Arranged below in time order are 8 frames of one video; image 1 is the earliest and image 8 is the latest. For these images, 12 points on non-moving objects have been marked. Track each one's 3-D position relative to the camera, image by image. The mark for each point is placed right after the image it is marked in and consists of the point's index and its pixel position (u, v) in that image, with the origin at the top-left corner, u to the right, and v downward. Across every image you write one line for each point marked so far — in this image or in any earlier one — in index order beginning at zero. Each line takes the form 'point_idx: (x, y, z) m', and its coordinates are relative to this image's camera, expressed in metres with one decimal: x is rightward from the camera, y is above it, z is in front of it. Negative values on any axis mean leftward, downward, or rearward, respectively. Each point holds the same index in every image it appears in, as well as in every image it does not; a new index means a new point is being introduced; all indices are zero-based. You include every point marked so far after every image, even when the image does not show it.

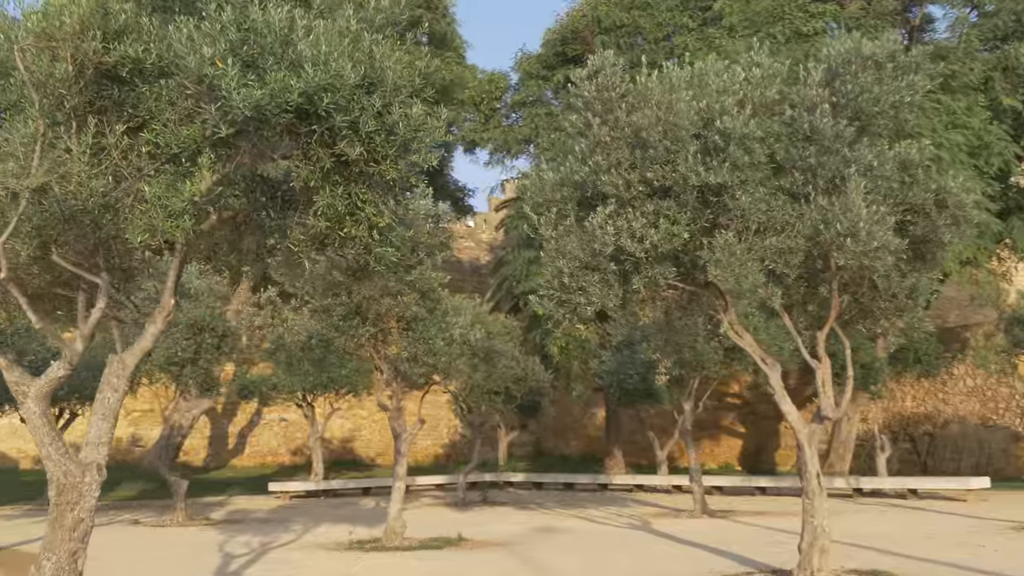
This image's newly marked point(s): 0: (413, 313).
0: (-1.3, -0.3, +14.8) m
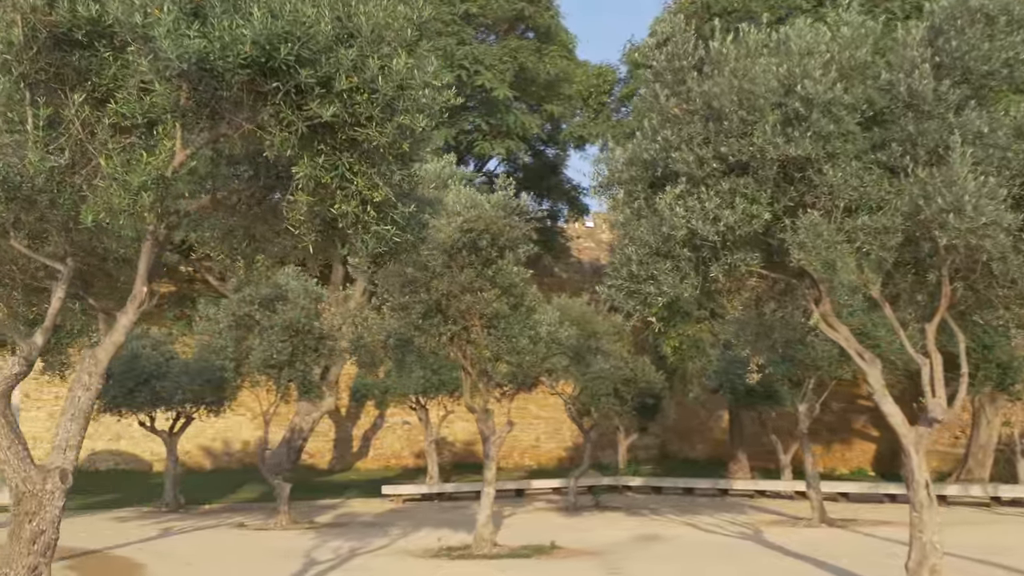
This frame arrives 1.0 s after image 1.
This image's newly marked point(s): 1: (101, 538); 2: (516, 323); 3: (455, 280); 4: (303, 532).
0: (-0.2, -0.3, +14.0) m
1: (-6.8, -4.1, +18.5) m
2: (+0.1, -0.4, +14.2) m
3: (-0.7, +0.1, +13.9) m
4: (-3.6, -4.2, +19.4) m
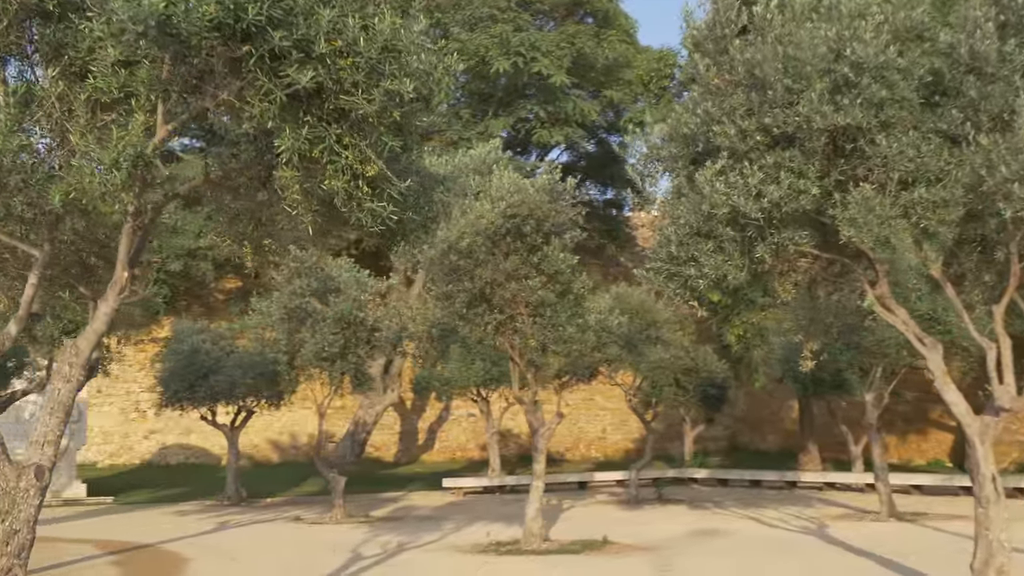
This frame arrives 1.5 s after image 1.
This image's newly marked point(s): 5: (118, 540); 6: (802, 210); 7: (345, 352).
0: (+0.3, -0.1, +13.5) m
1: (-5.9, -4.0, +18.5) m
2: (+0.6, -0.2, +13.7) m
3: (-0.2, +0.3, +13.4) m
4: (-2.6, -4.0, +19.1) m
5: (-5.9, -3.7, +16.6) m
6: (+2.5, +0.7, +10.1) m
7: (-2.9, -1.1, +19.5) m
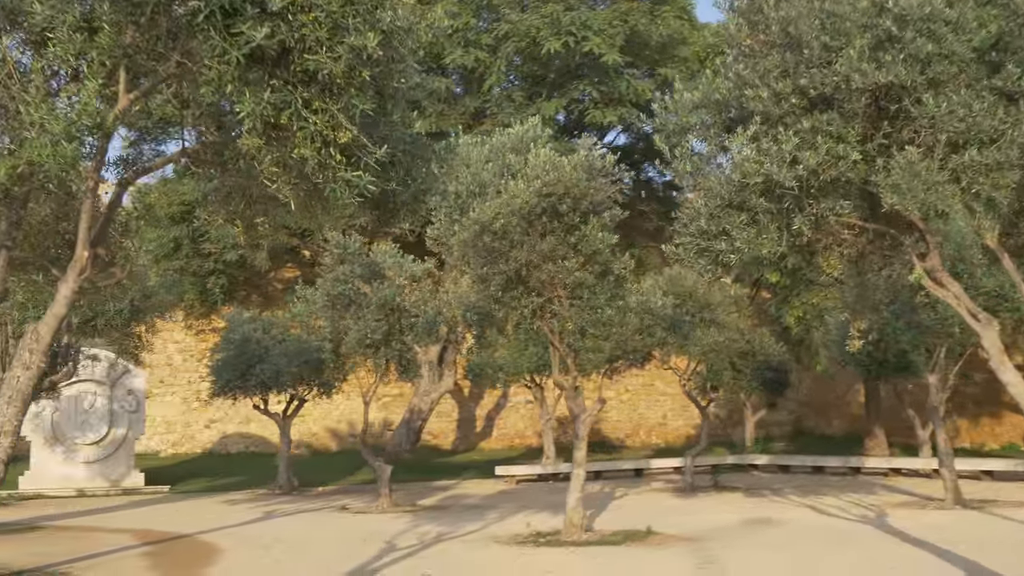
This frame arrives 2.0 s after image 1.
0: (+0.8, +0.1, +13.0) m
1: (-5.1, -3.8, +18.4) m
2: (+1.0, 0.0, +13.2) m
3: (+0.2, +0.5, +12.9) m
4: (-1.8, -3.8, +18.8) m
5: (-5.2, -3.5, +16.5) m
6: (+2.7, +0.9, +9.5) m
7: (-2.1, -0.8, +19.2) m
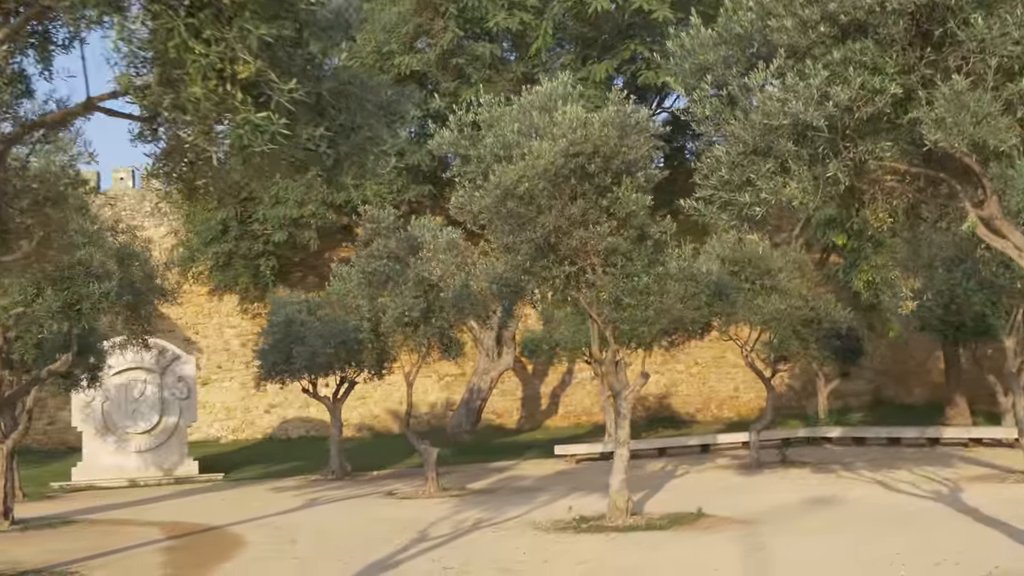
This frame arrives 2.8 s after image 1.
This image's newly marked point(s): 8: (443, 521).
0: (+1.1, +0.5, +12.1) m
1: (-4.3, -3.5, +17.8) m
2: (+1.4, +0.4, +12.2) m
3: (+0.5, +0.8, +12.0) m
4: (-1.0, -3.4, +18.1) m
5: (-4.5, -3.3, +16.0) m
6: (+2.7, +1.3, +8.4) m
7: (-1.4, -0.5, +18.4) m
8: (-0.9, -3.0, +14.4) m
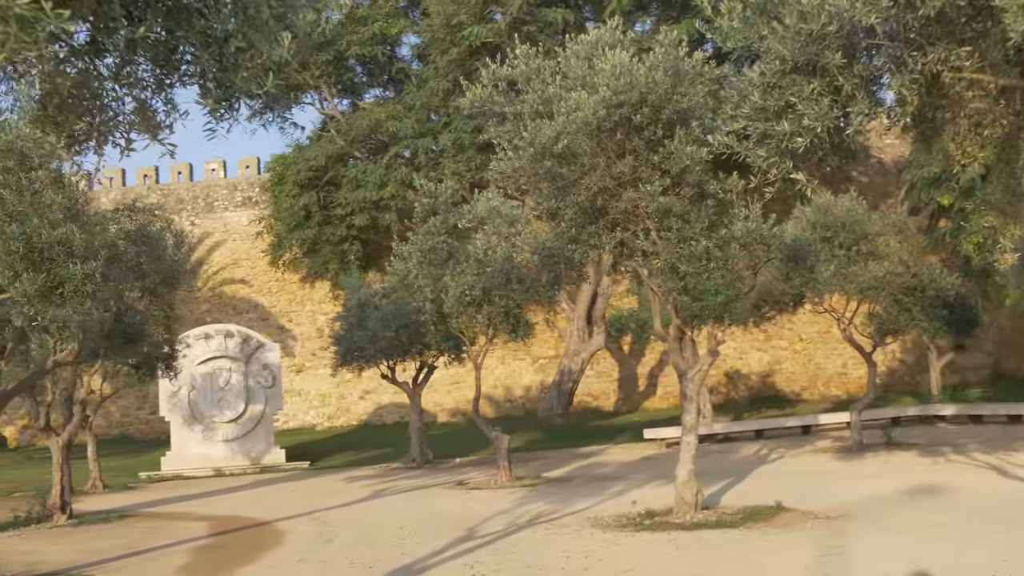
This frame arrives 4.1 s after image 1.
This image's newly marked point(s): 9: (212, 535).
0: (+1.5, +0.8, +10.7) m
1: (-3.2, -3.2, +17.0) m
2: (+1.8, +0.7, +10.8) m
3: (+0.9, +1.1, +10.7) m
4: (+0.1, -3.0, +16.9) m
5: (-3.6, -3.1, +15.2) m
6: (+2.8, +1.6, +6.9) m
7: (-0.3, -0.1, +17.3) m
8: (-0.1, -2.7, +13.3) m
9: (-3.5, -2.9, +13.2) m
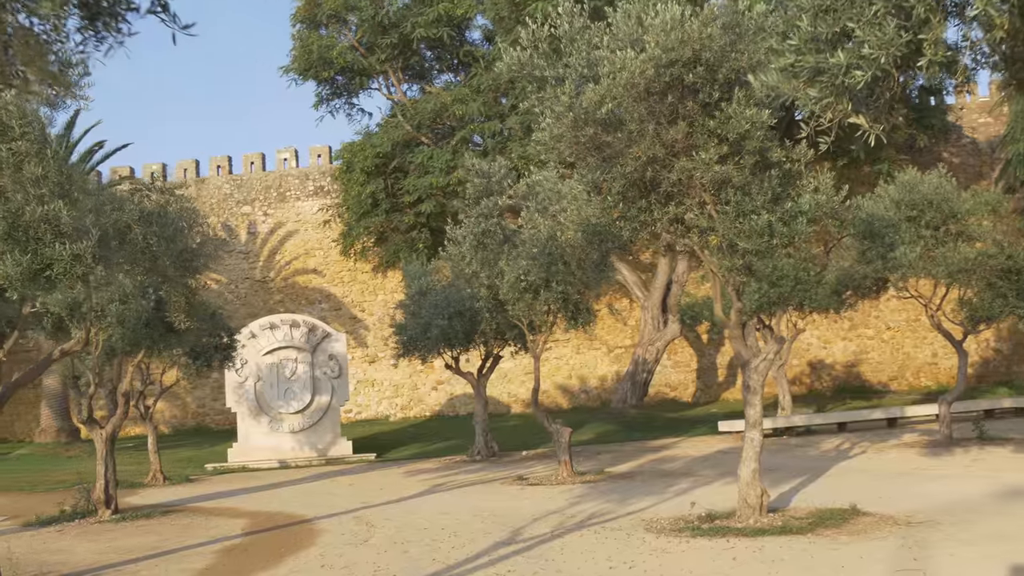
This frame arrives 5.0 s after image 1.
0: (+1.8, +0.9, +9.6) m
1: (-2.4, -3.0, +16.3) m
2: (+2.1, +0.9, +9.7) m
3: (+1.2, +1.3, +9.6) m
4: (+0.9, -2.8, +16.0) m
5: (-2.9, -2.9, +14.5) m
6: (+2.8, +1.7, +5.7) m
7: (+0.5, +0.1, +16.3) m
8: (+0.4, -2.5, +12.3) m
9: (-2.9, -2.7, +12.5) m
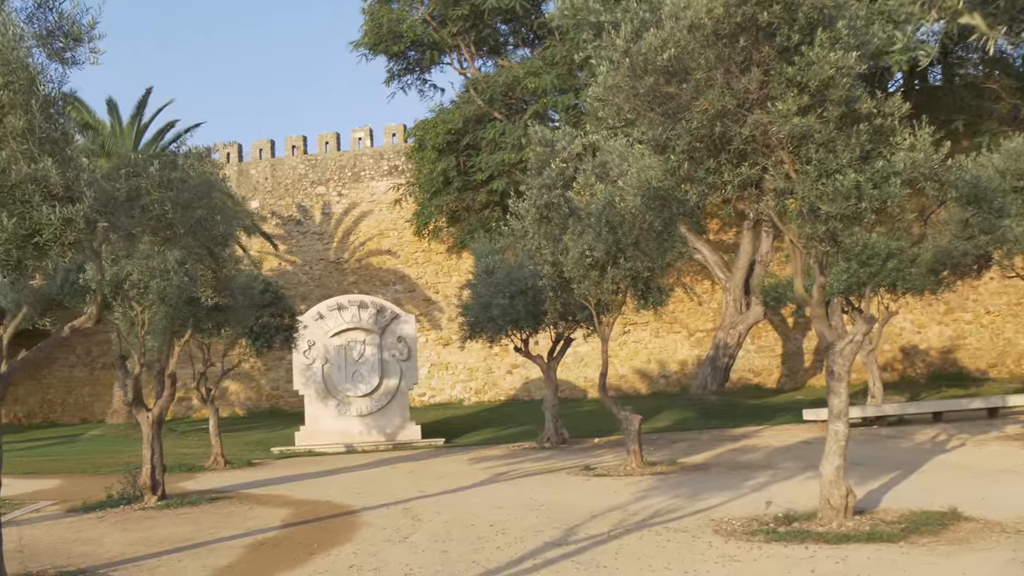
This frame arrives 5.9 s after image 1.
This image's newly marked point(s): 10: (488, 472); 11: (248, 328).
0: (+2.2, +1.1, +8.4) m
1: (-1.5, -2.7, +15.4) m
2: (+2.5, +1.1, +8.5) m
3: (+1.6, +1.5, +8.5) m
4: (+1.7, -2.5, +14.8) m
5: (-2.2, -2.6, +13.7) m
6: (+2.9, +1.9, +4.4) m
7: (+1.4, +0.4, +15.2) m
8: (+1.0, -2.2, +11.2) m
9: (-2.3, -2.5, +11.7) m
10: (-0.5, -3.0, +18.7) m
11: (-4.3, -0.6, +18.1) m
